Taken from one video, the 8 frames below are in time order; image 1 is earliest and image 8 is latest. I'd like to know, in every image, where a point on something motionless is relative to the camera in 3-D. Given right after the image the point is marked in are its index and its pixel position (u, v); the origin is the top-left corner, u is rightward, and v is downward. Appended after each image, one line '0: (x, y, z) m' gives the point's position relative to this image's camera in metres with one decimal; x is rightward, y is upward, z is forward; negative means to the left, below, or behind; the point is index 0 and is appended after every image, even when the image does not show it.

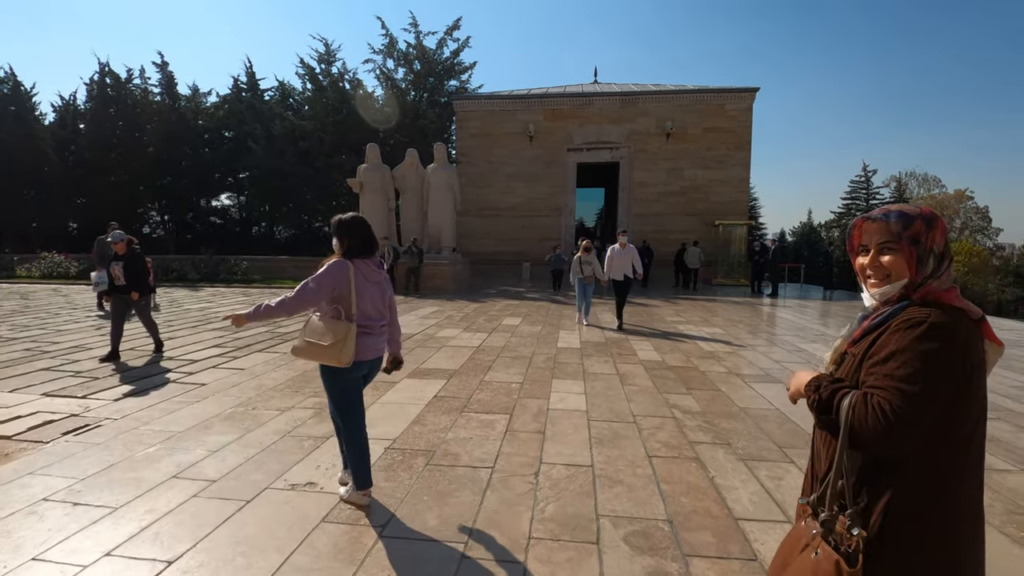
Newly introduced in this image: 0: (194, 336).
0: (-4.5, -0.7, +8.0) m
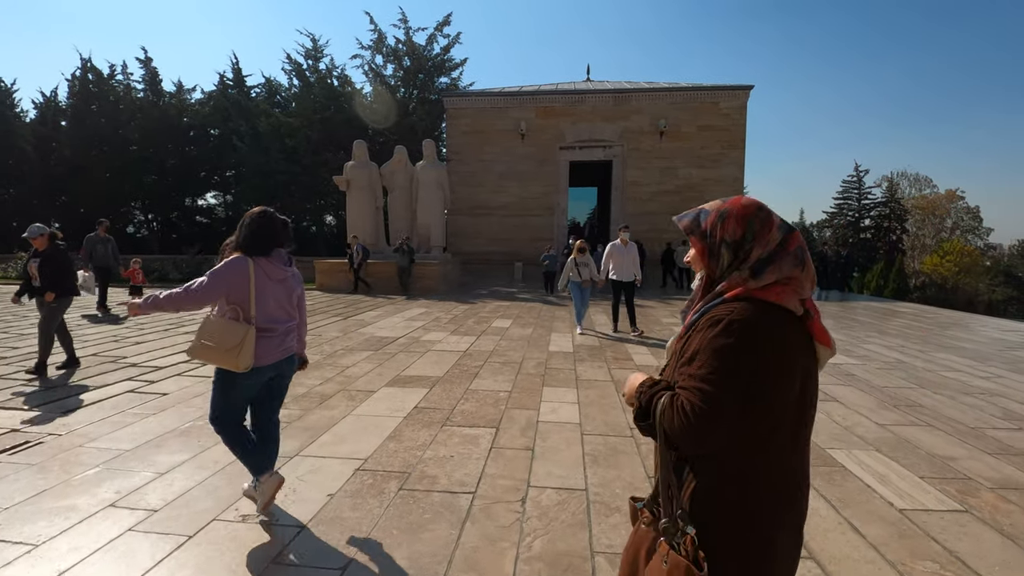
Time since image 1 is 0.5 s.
0: (-4.6, -0.7, +7.6) m
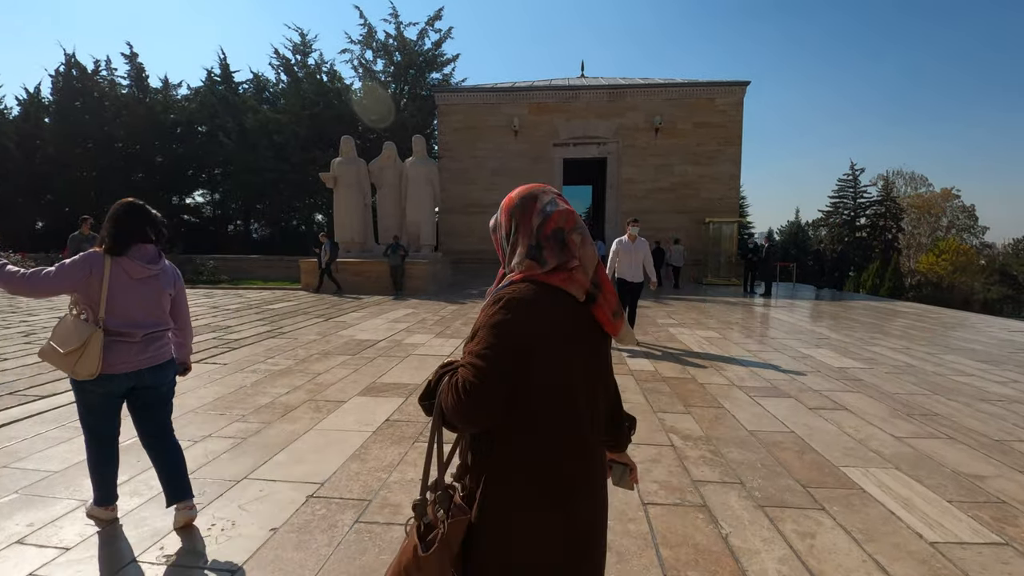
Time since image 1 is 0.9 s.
0: (-4.8, -0.7, +7.1) m
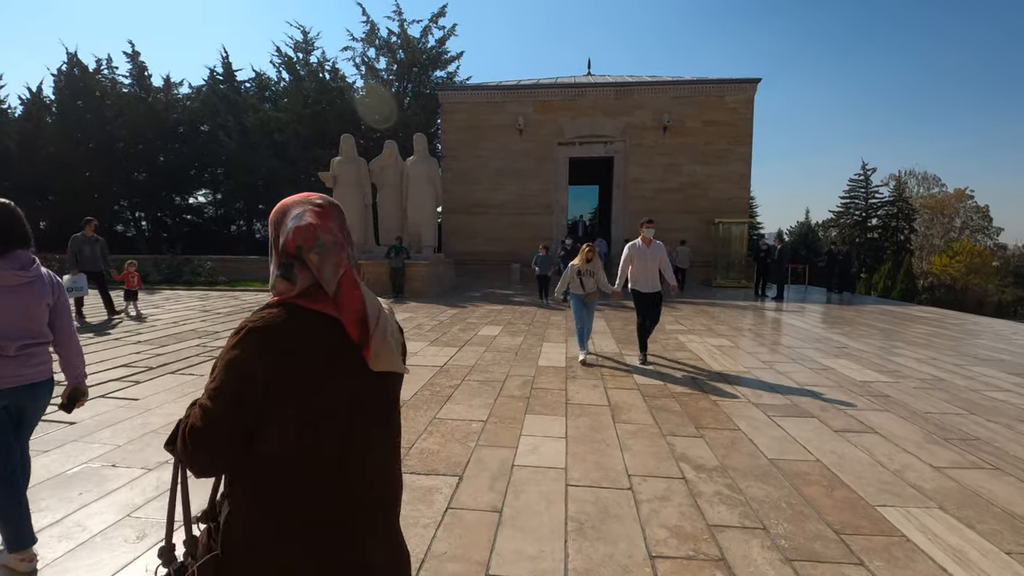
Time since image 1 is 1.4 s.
0: (-4.8, -0.8, +6.8) m
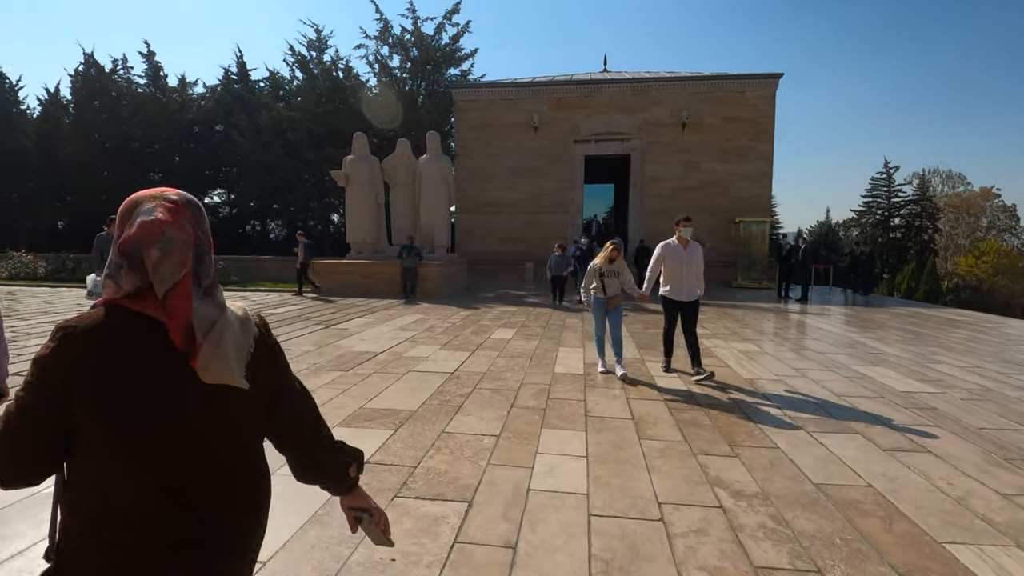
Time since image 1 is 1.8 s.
0: (-4.6, -0.8, +6.5) m
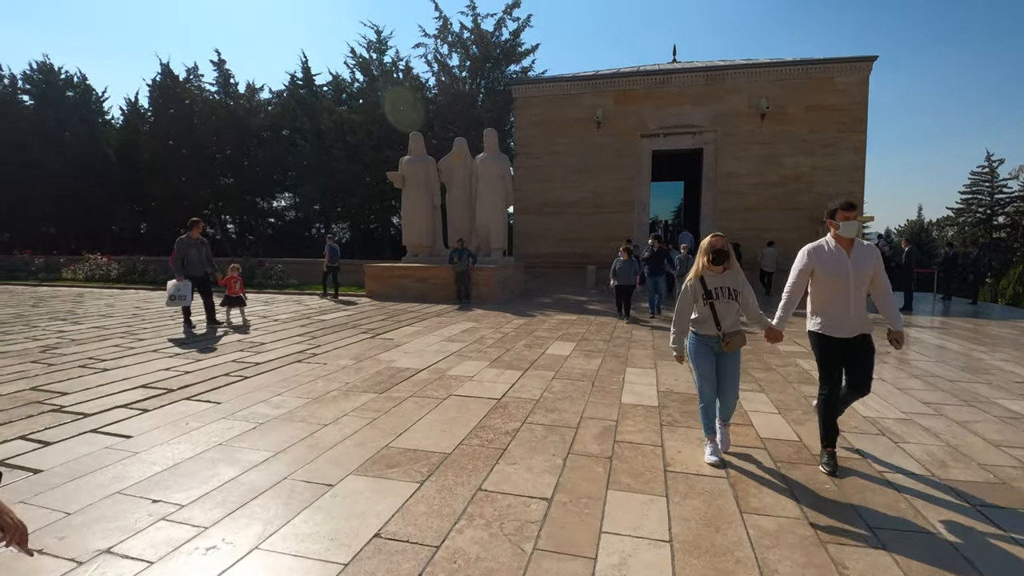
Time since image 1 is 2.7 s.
0: (-4.0, -0.8, +6.1) m
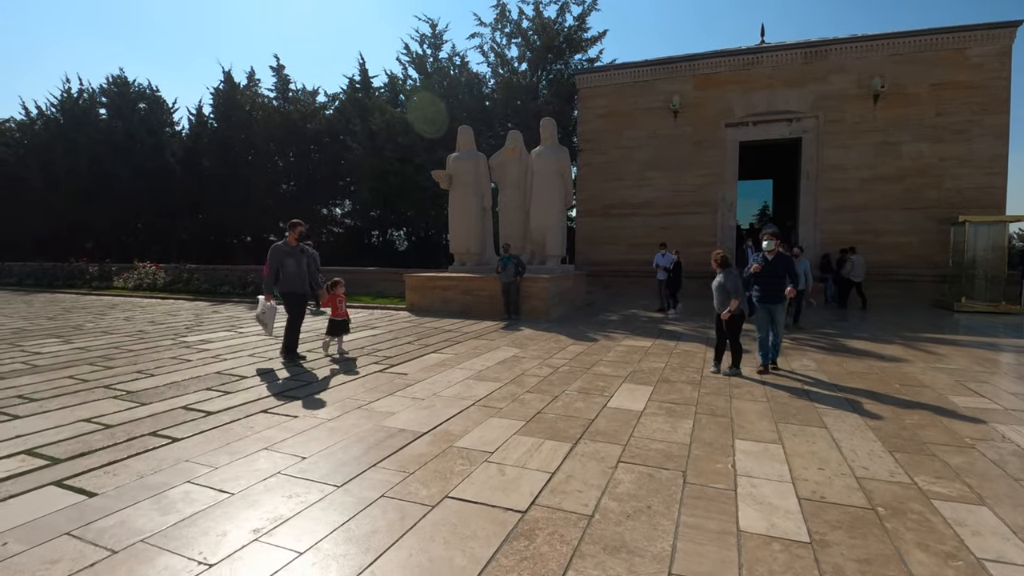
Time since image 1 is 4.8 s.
0: (-3.7, -1.0, +4.6) m
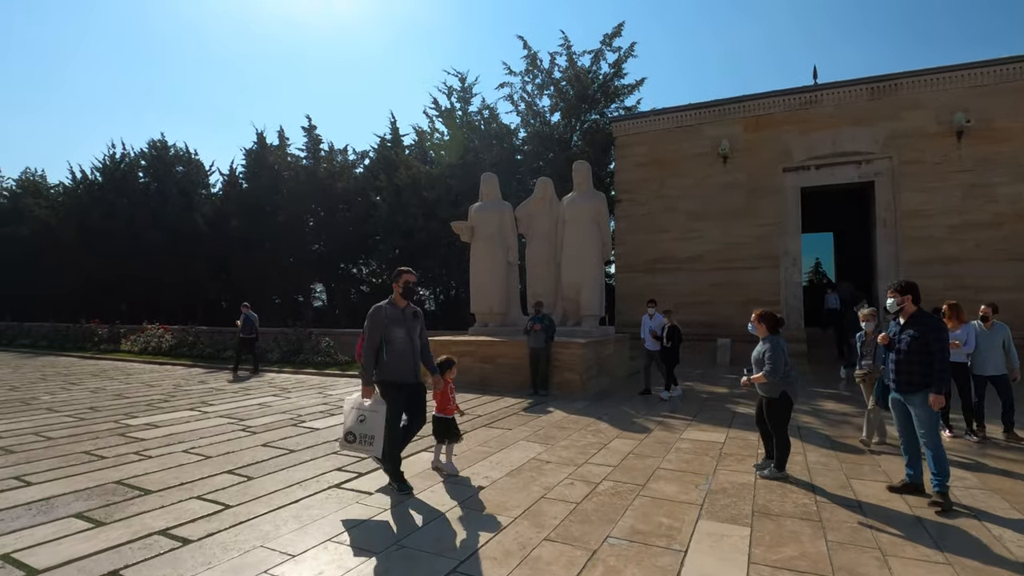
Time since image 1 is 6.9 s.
0: (-3.6, -1.5, +3.0) m
